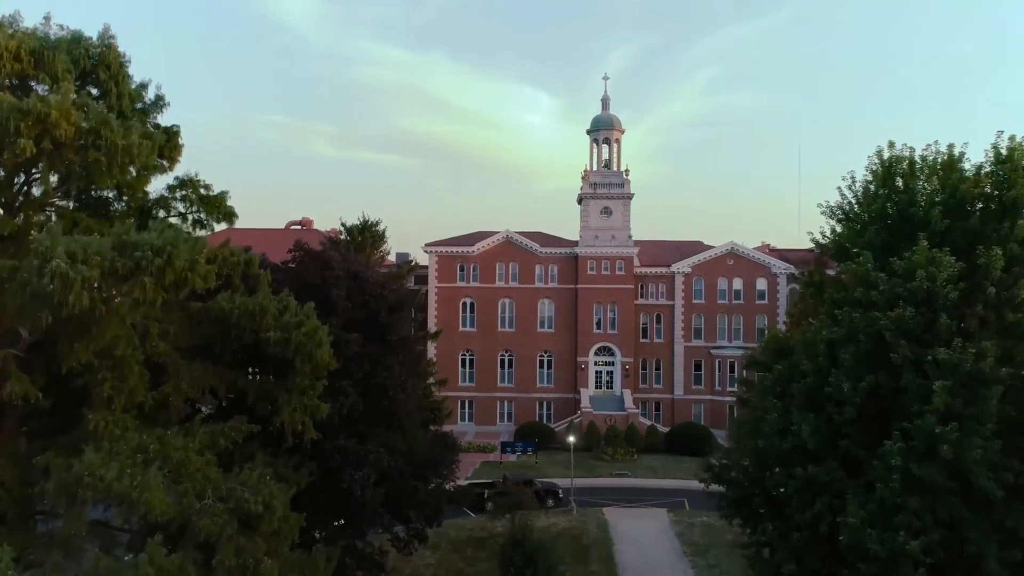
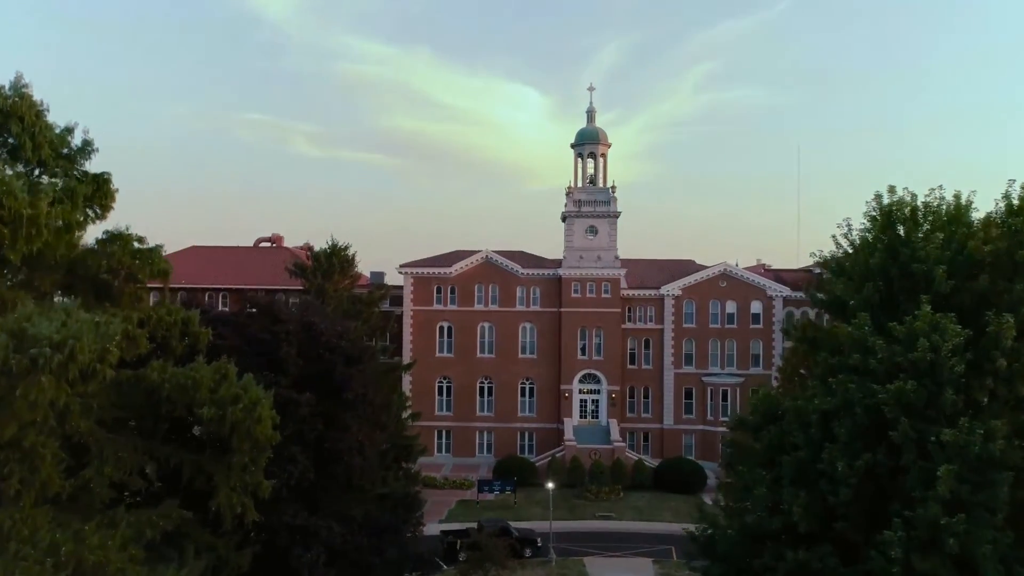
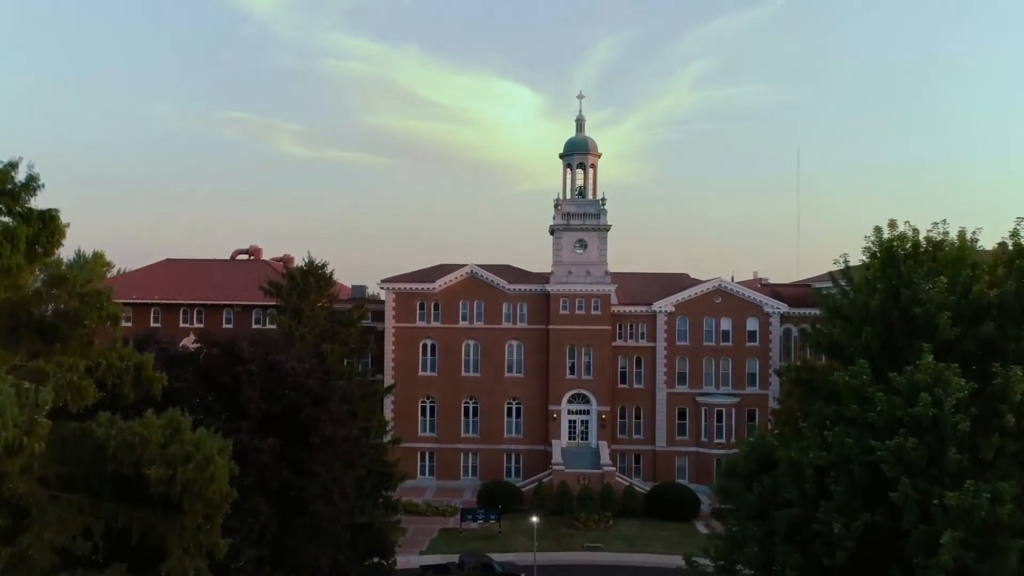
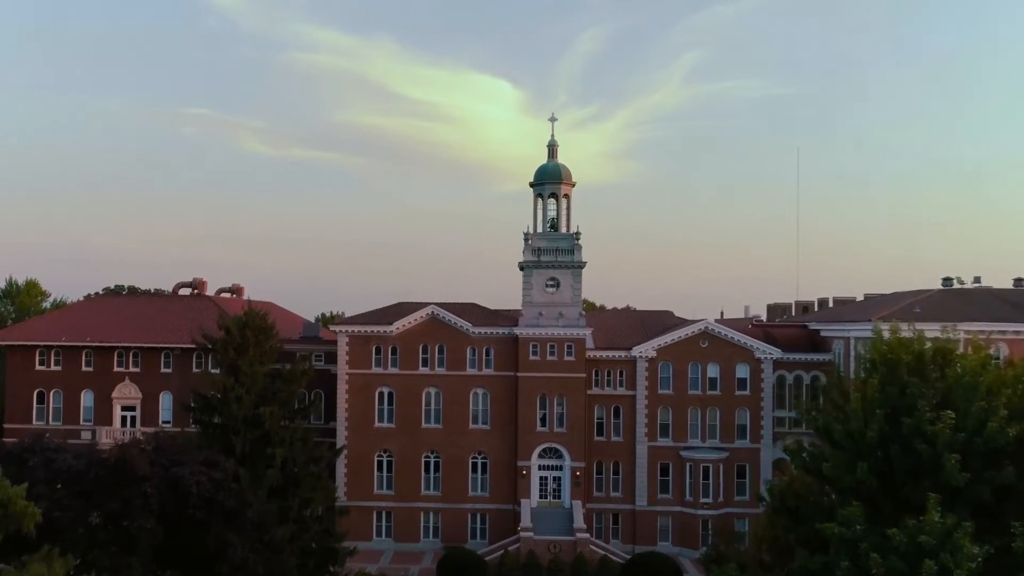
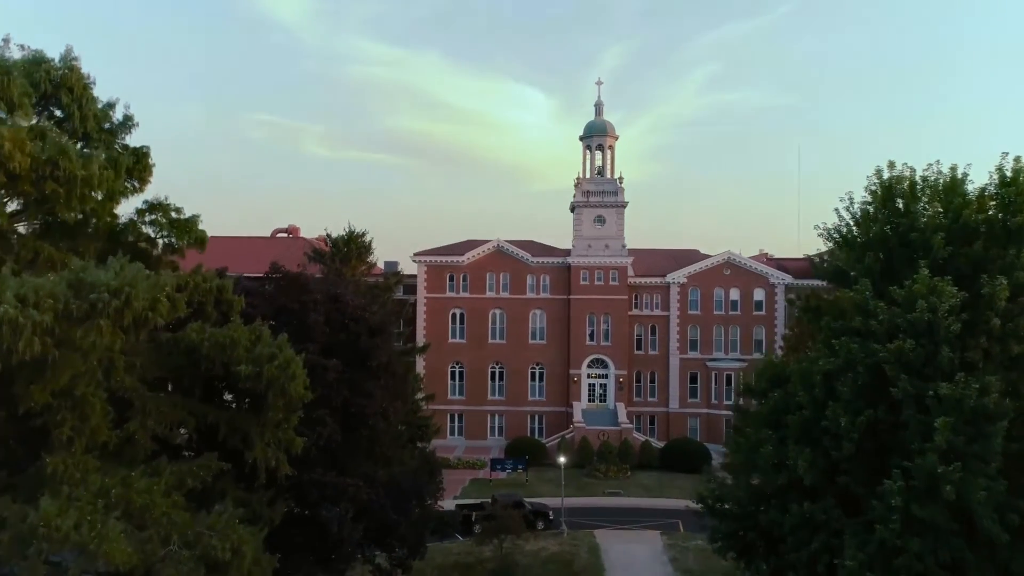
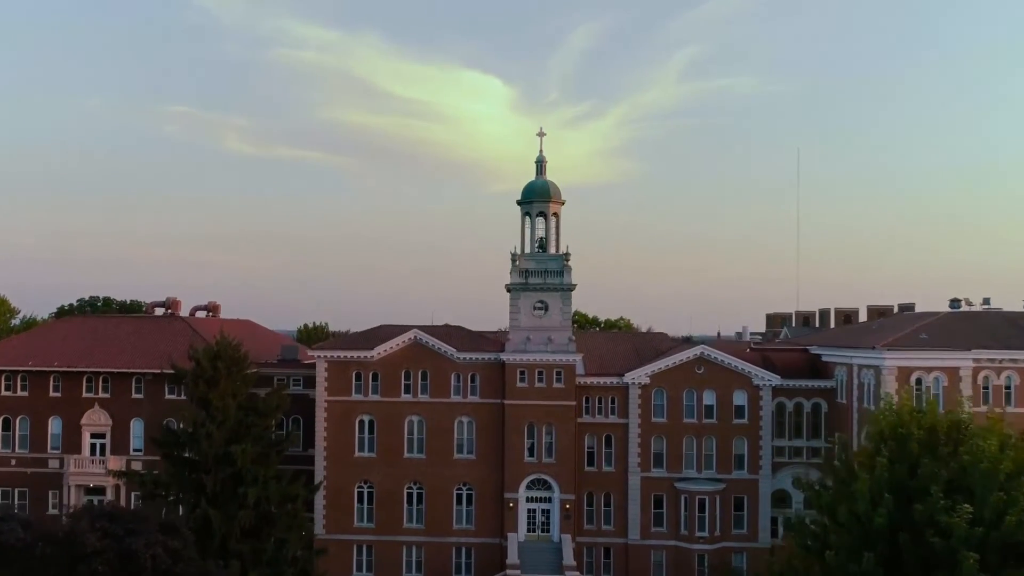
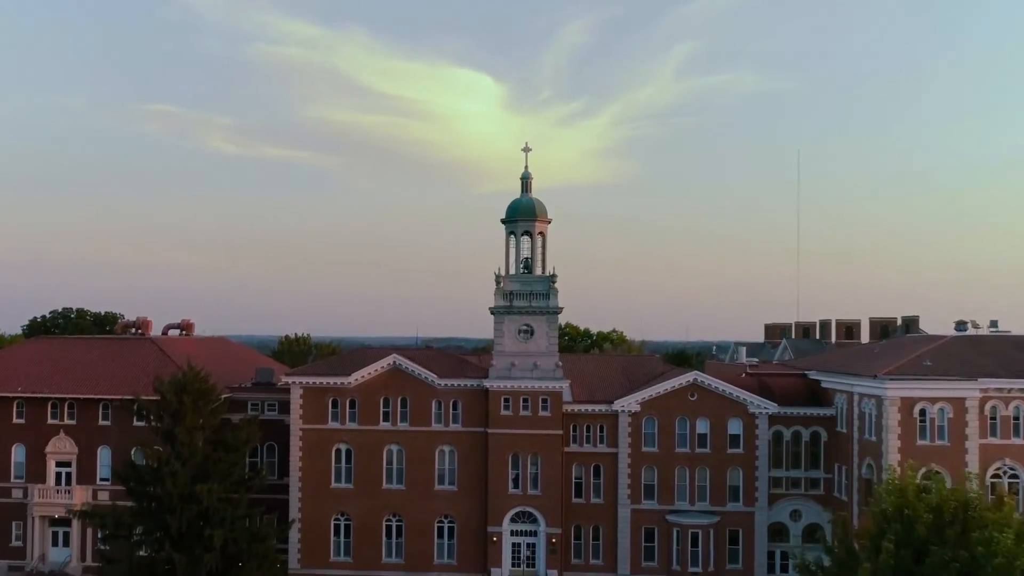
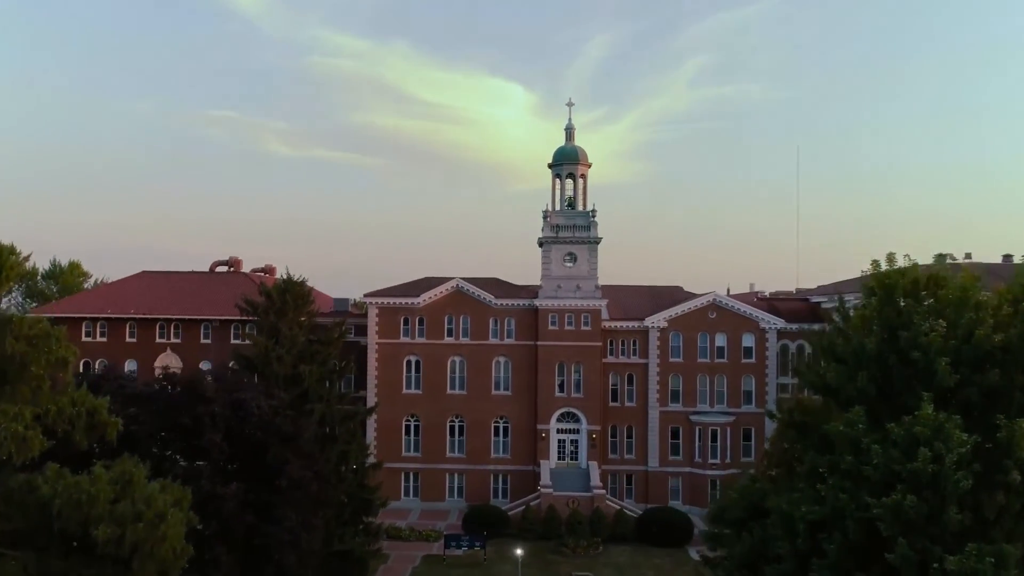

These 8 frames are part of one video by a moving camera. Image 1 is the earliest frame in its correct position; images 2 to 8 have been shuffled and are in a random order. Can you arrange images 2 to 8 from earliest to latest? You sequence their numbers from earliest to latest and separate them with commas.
5, 2, 3, 8, 4, 6, 7
